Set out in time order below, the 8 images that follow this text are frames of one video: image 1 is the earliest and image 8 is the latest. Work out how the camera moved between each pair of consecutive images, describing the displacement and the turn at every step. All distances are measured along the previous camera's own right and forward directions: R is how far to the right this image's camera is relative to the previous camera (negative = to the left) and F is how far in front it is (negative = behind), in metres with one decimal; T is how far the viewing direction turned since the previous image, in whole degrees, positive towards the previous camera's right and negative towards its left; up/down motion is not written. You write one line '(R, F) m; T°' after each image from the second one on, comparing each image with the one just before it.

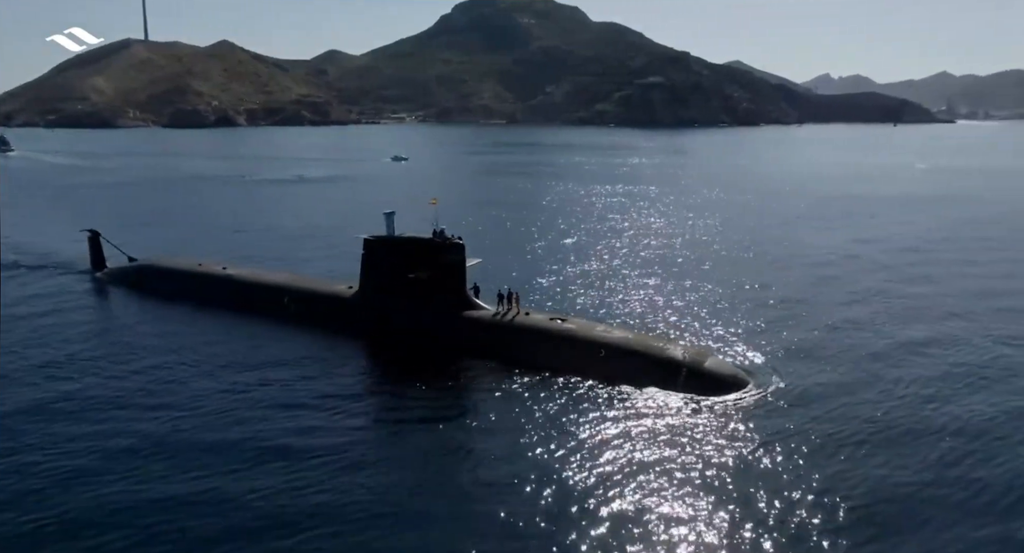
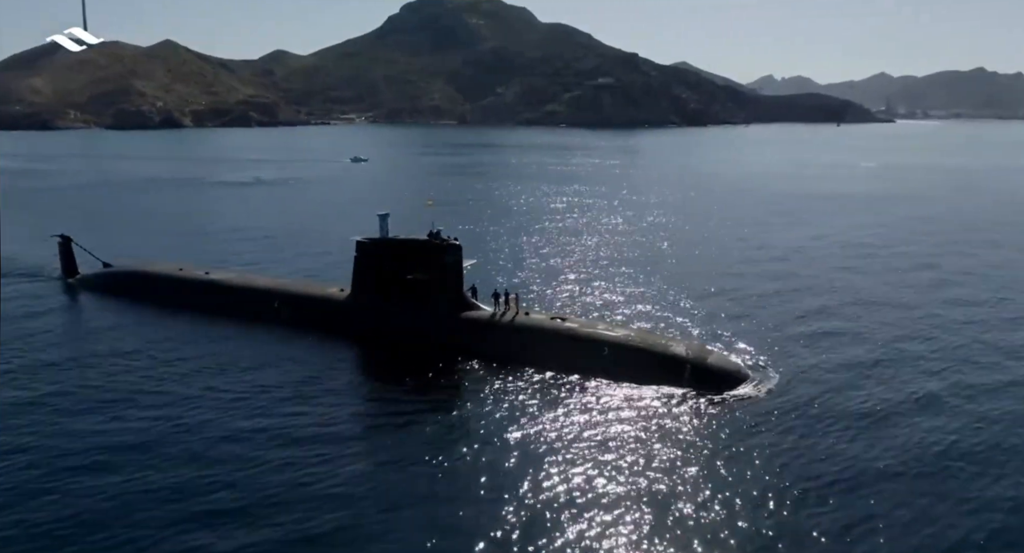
(-0.6, 0.0) m; +3°
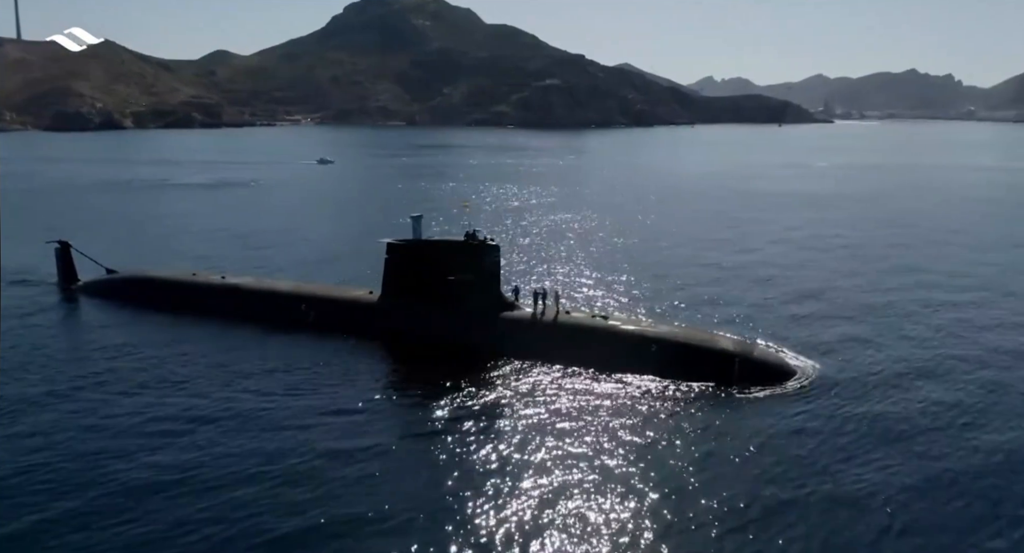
(-1.2, 0.0) m; +3°
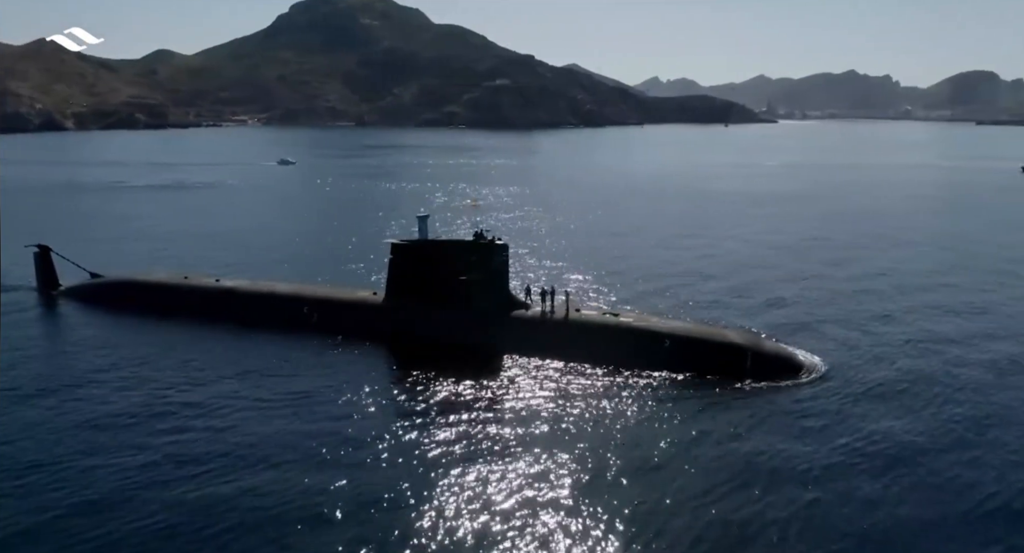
(-0.7, 0.0) m; +3°
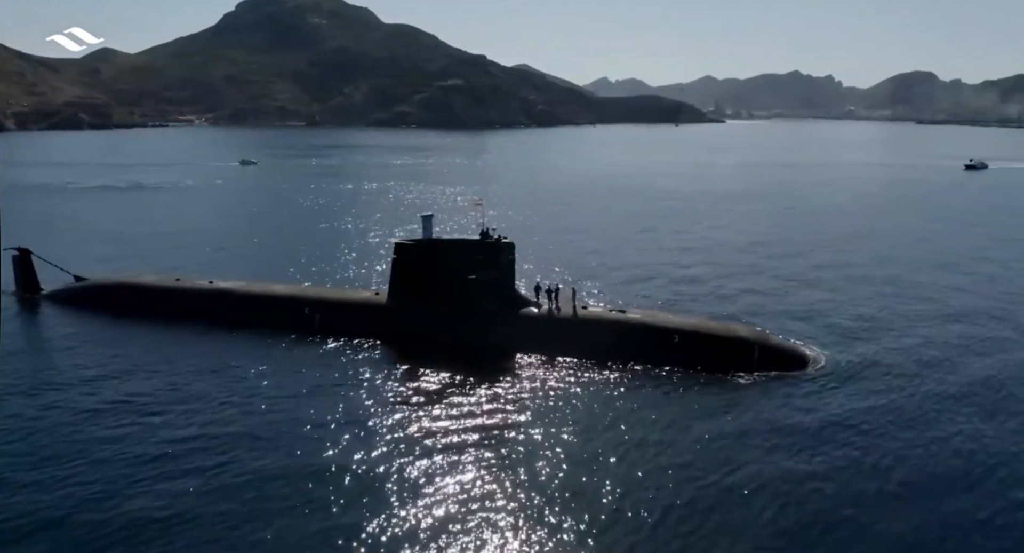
(-0.7, 0.0) m; +3°
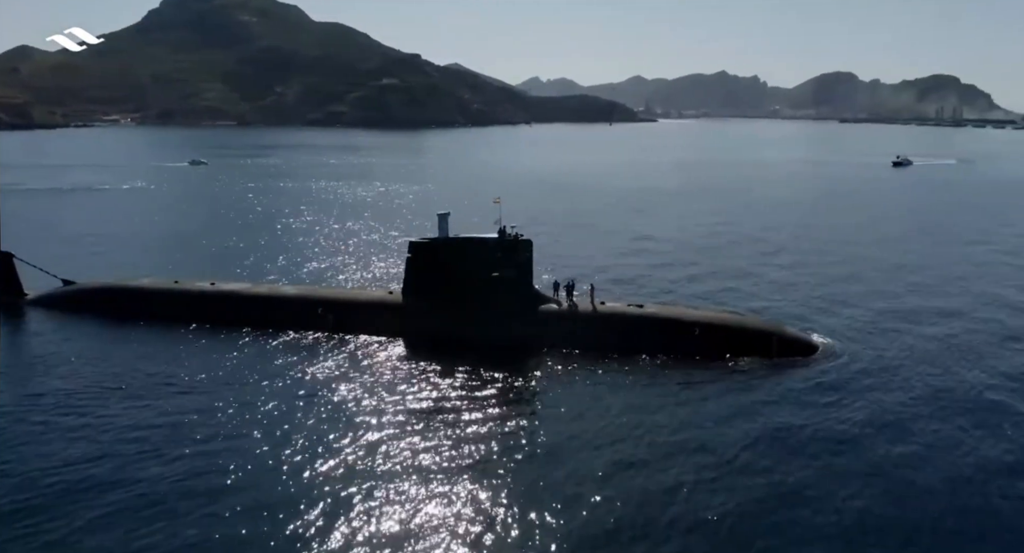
(-1.0, -0.1) m; +4°
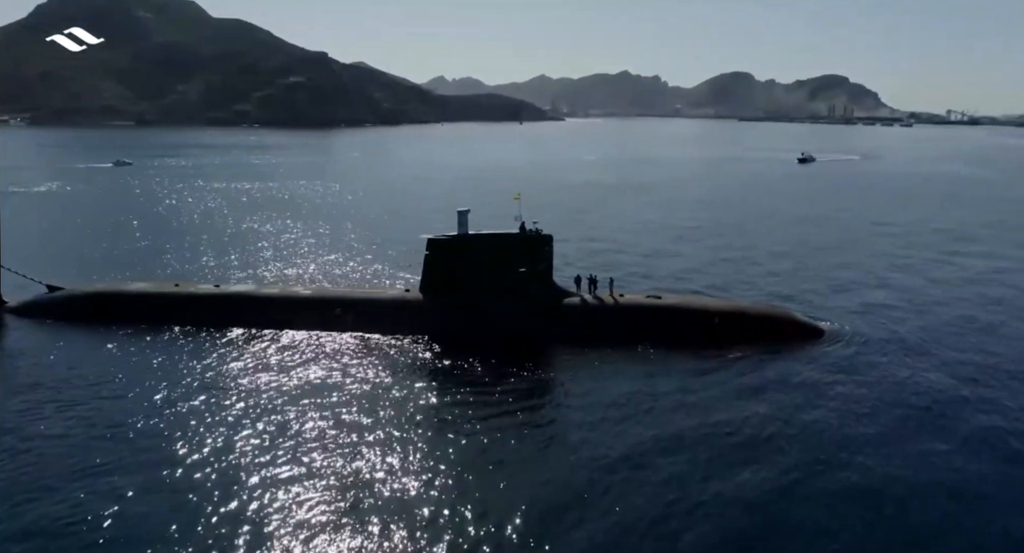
(-1.4, -0.1) m; +6°
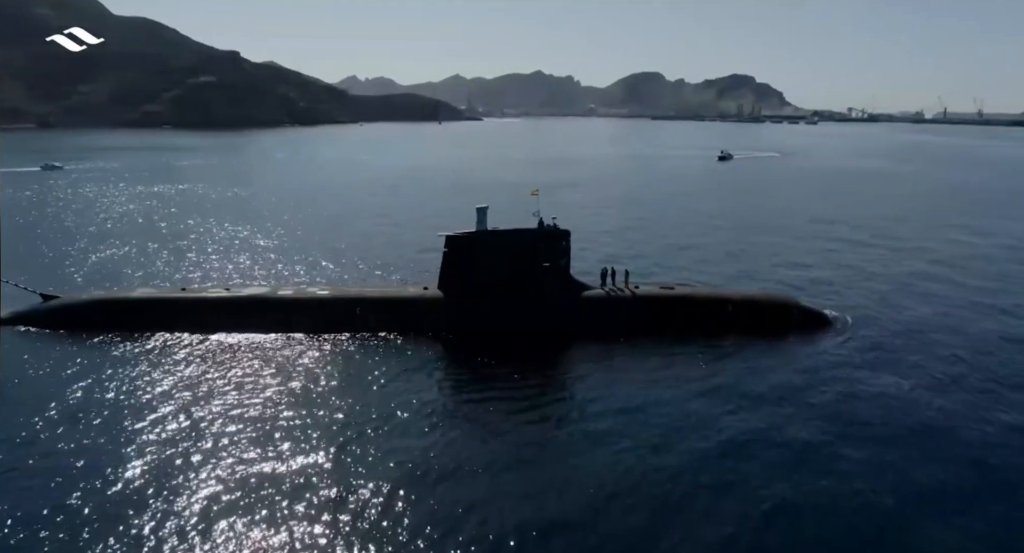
(-1.3, -0.2) m; +5°
